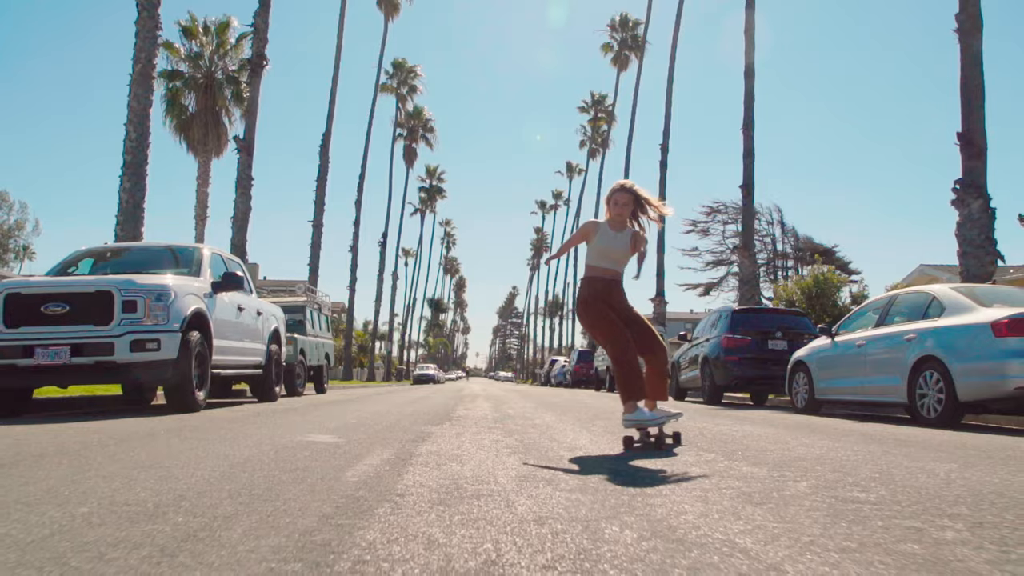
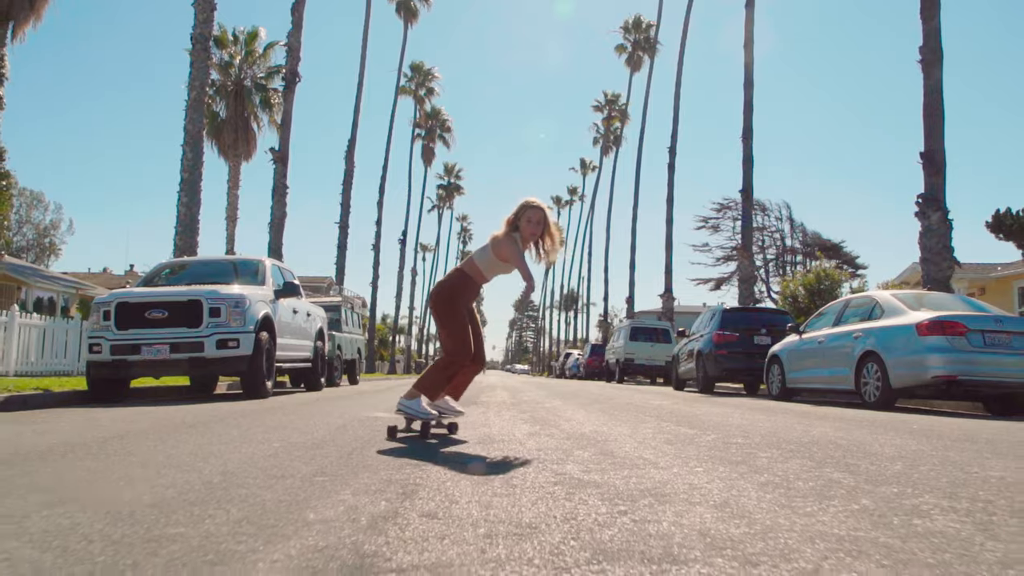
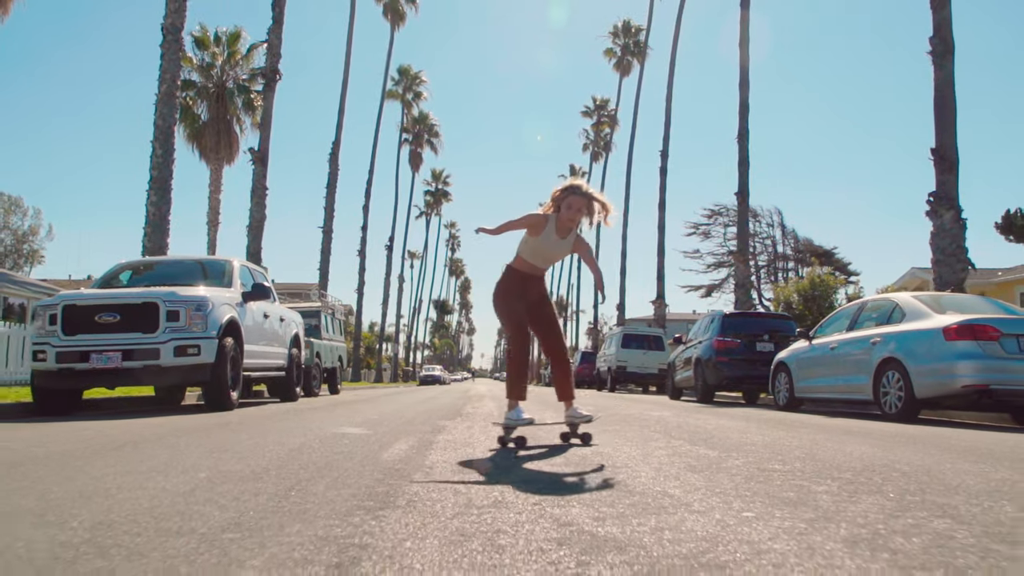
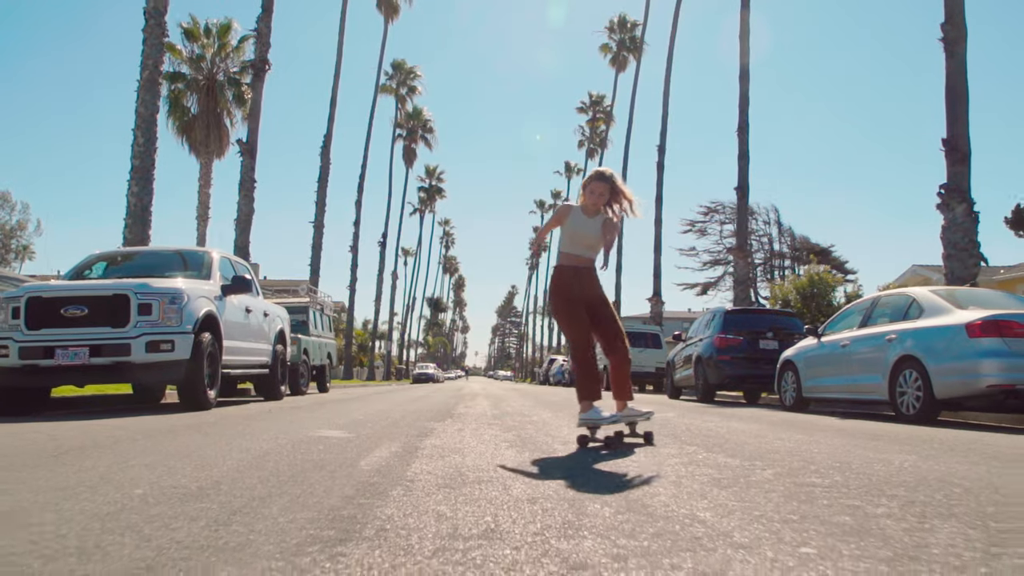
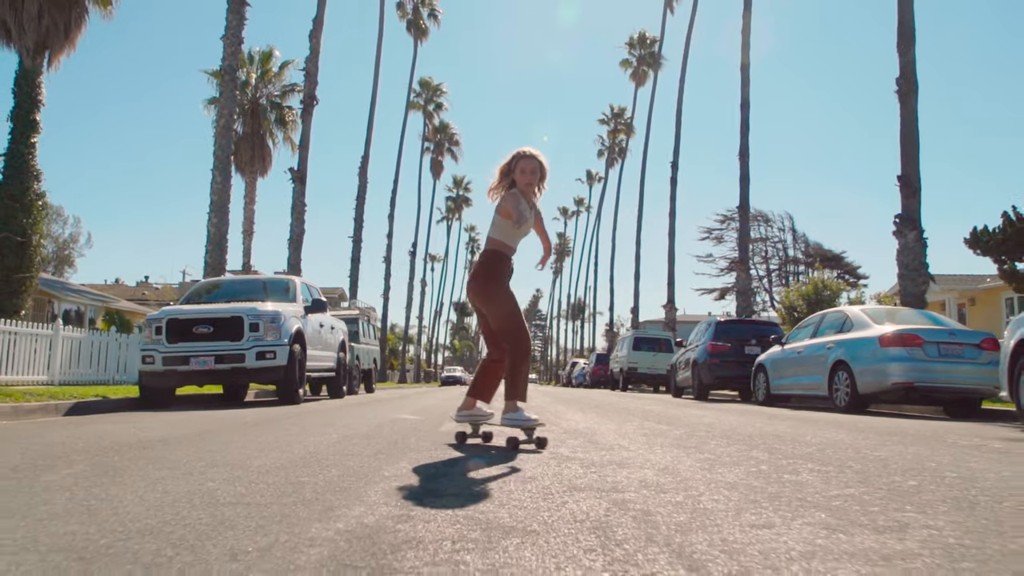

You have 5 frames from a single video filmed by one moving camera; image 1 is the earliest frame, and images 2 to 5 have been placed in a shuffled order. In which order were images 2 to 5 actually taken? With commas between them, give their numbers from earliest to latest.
4, 3, 2, 5
